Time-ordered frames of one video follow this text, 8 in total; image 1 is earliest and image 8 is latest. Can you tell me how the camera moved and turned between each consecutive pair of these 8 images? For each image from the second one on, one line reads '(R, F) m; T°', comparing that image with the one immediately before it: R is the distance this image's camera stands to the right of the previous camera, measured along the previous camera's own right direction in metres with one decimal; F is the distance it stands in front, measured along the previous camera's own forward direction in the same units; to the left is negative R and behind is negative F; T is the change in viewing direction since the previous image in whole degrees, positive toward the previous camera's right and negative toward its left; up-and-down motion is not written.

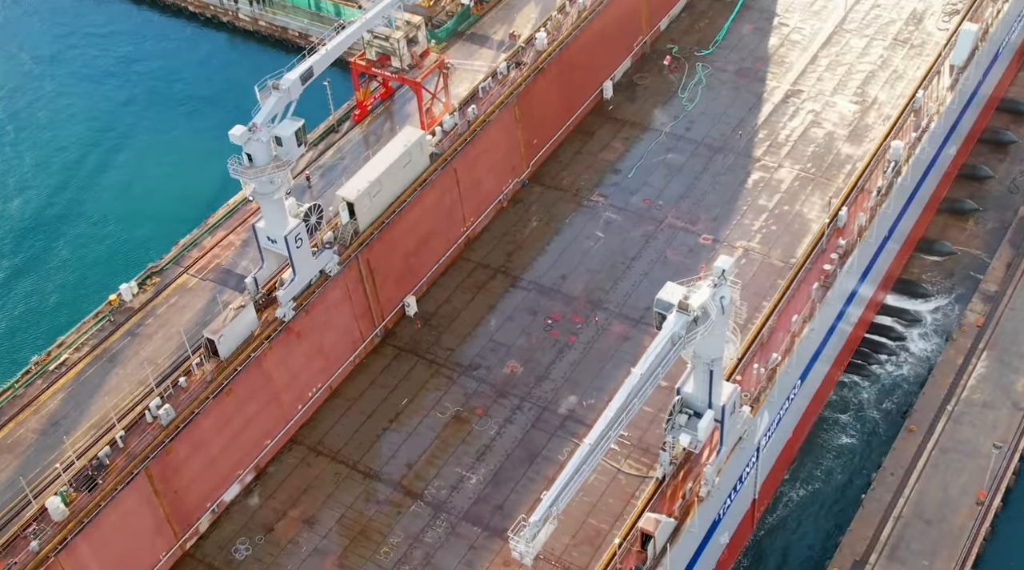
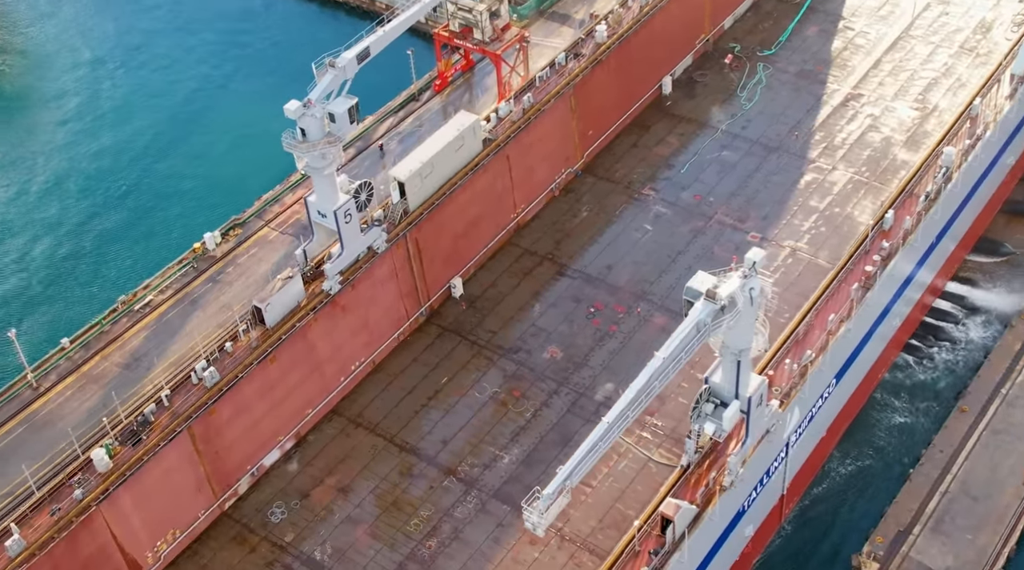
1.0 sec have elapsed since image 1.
(+1.3, -0.8) m; -3°
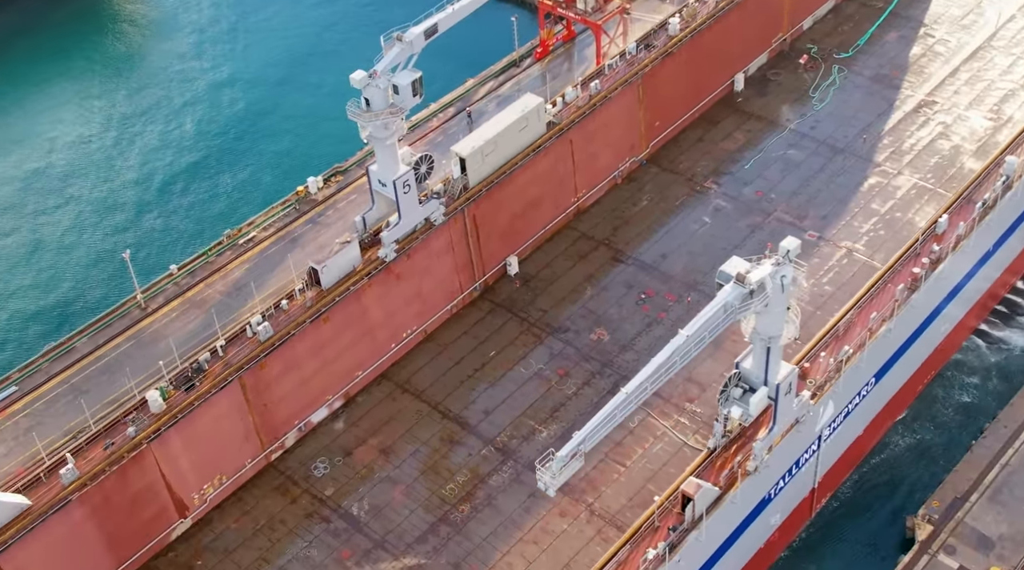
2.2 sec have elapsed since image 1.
(+1.9, -1.2) m; -4°
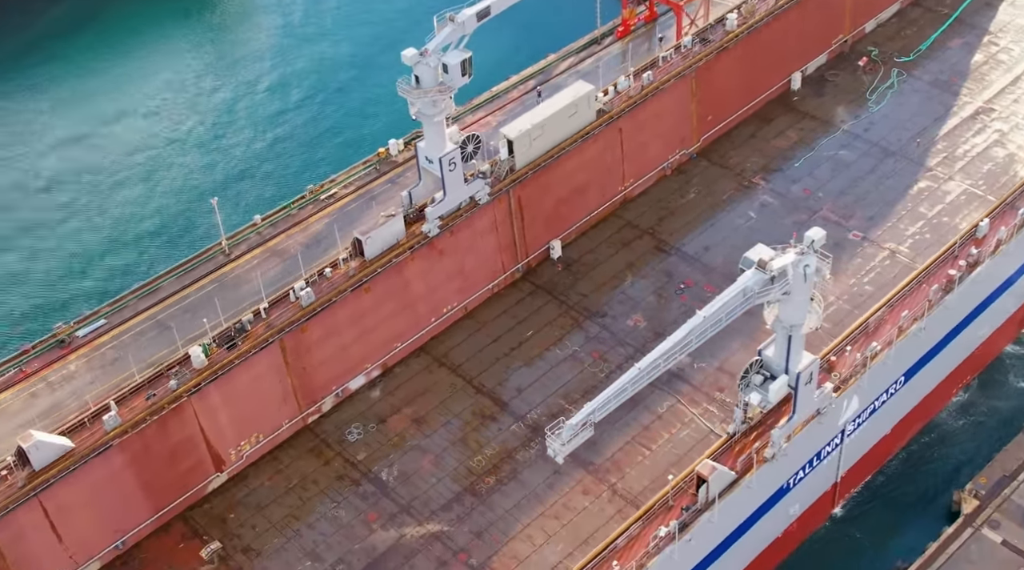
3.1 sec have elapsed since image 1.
(+1.7, -1.0) m; -4°
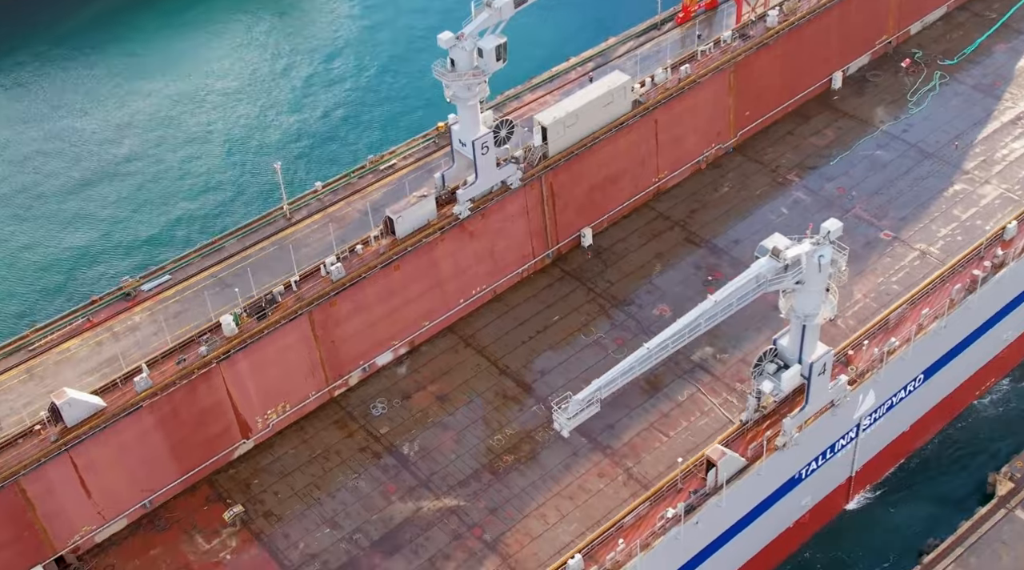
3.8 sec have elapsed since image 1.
(+1.3, -0.8) m; -3°
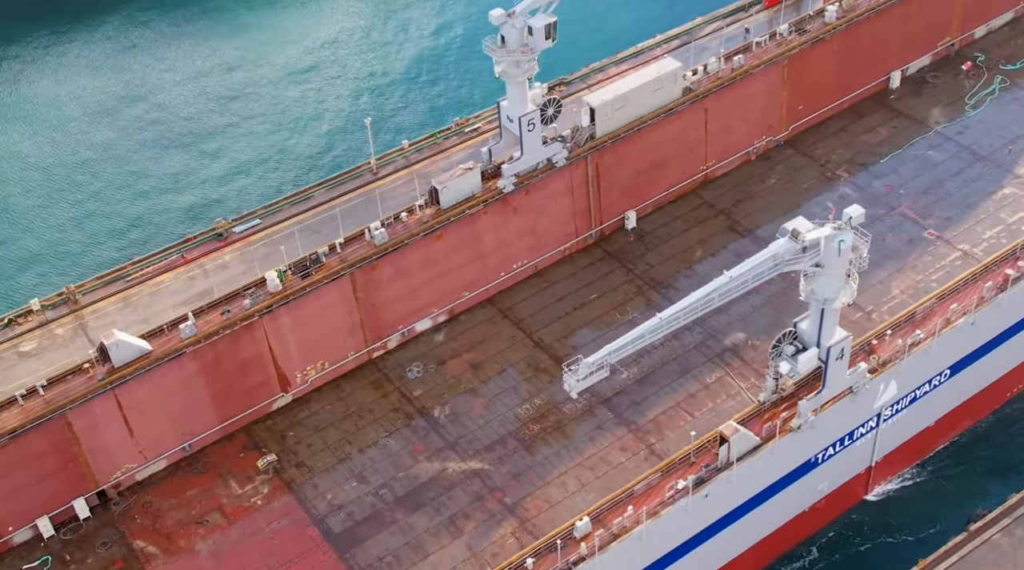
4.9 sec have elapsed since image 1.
(+2.0, -1.3) m; -4°
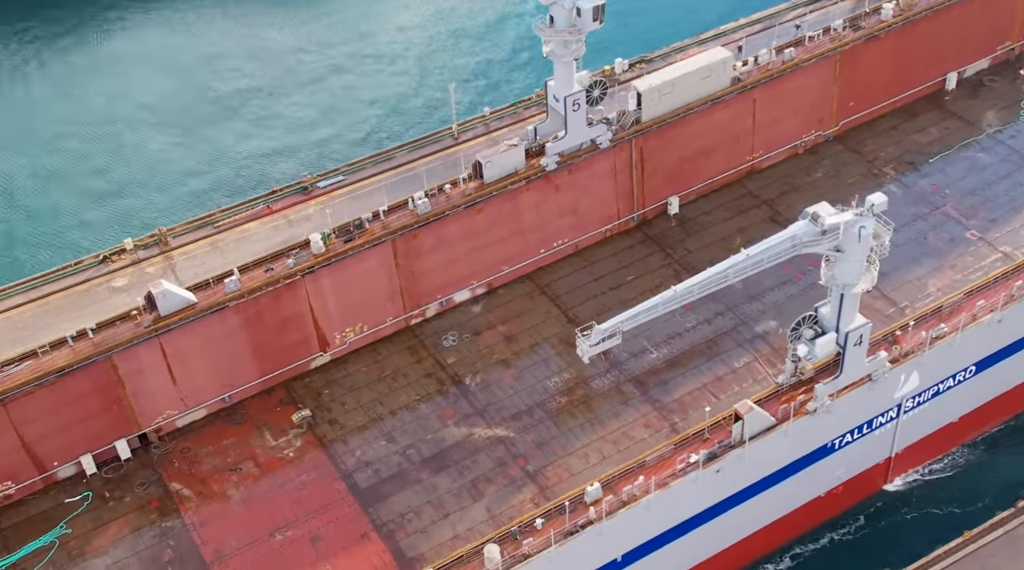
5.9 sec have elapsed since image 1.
(+1.9, -1.2) m; -4°
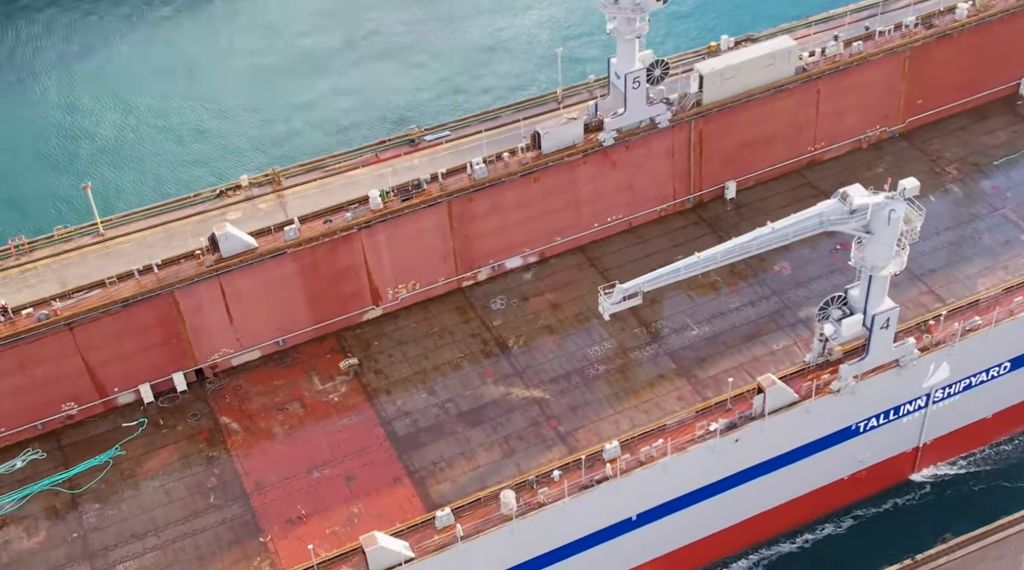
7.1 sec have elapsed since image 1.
(+2.5, -1.5) m; -5°
